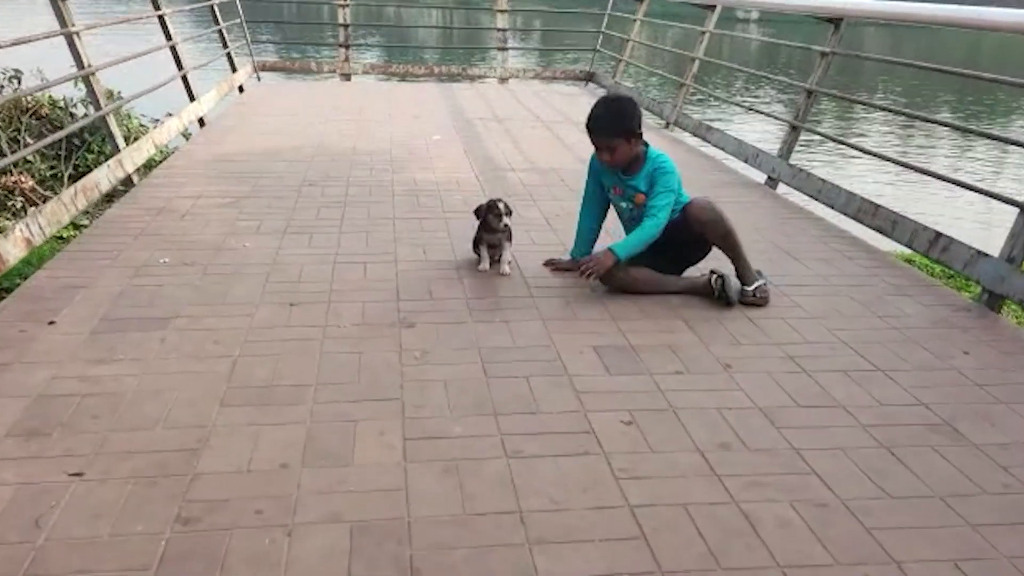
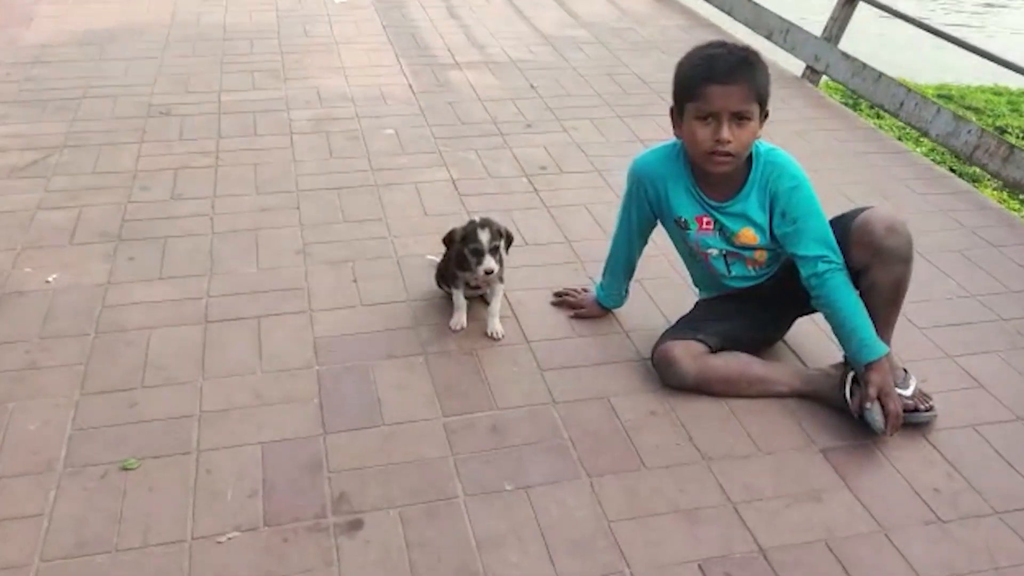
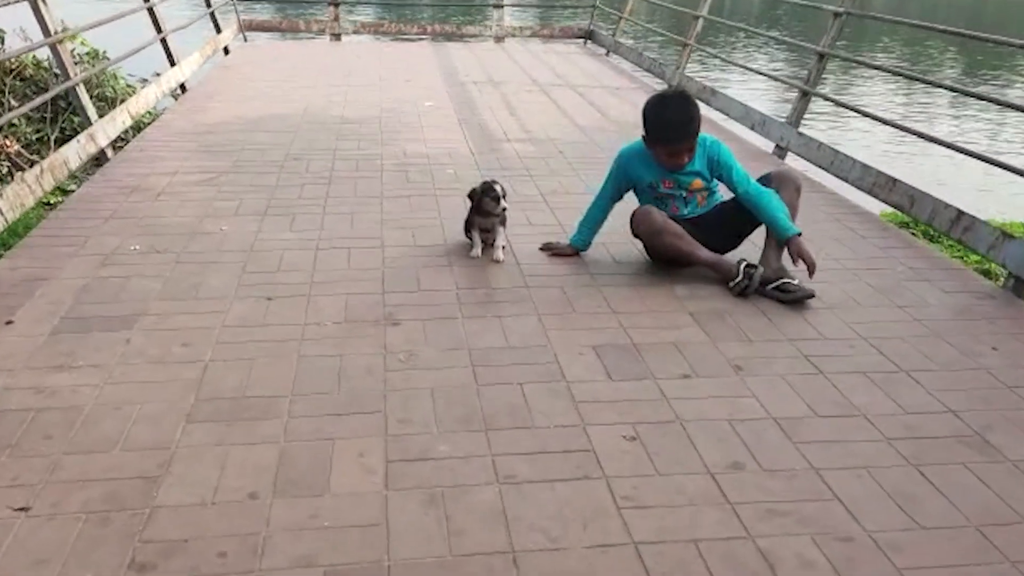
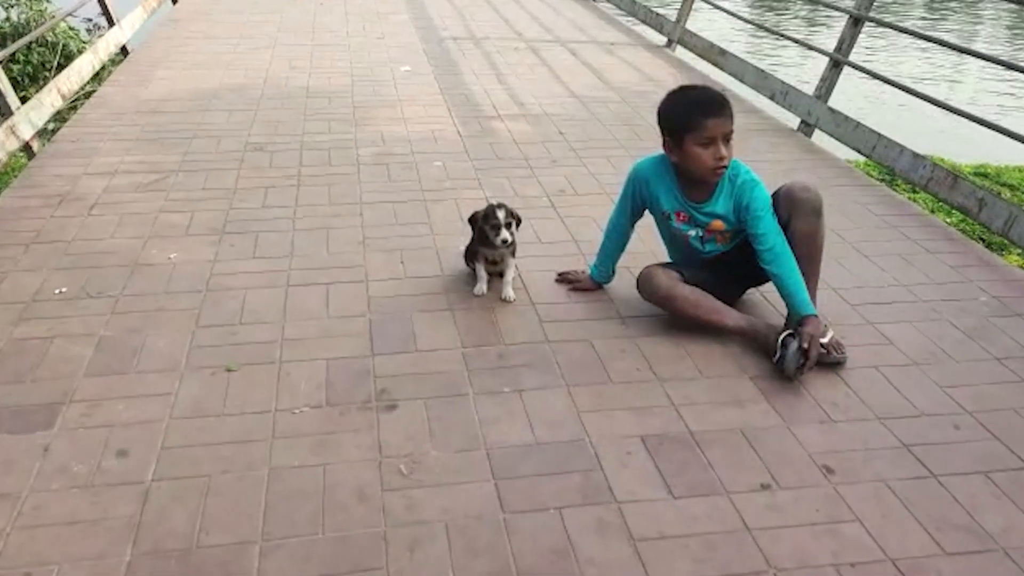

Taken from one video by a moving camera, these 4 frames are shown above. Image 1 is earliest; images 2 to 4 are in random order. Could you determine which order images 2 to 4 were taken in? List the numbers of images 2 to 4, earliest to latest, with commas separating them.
3, 4, 2
